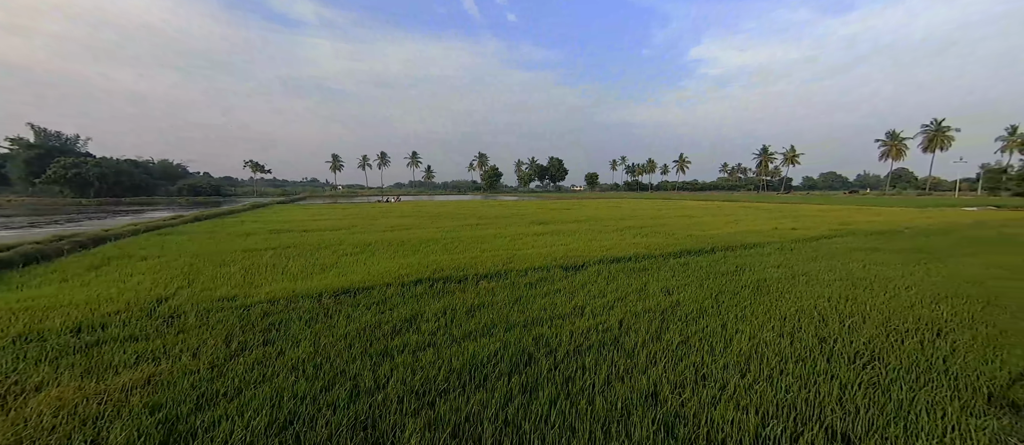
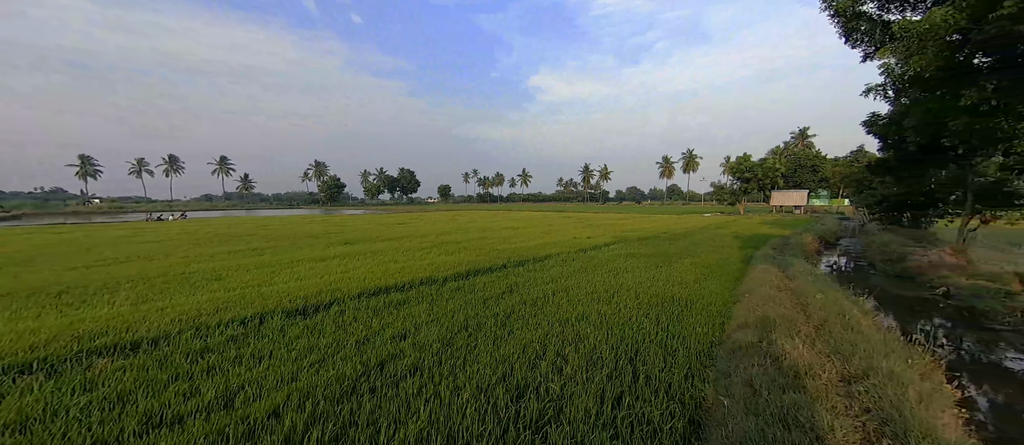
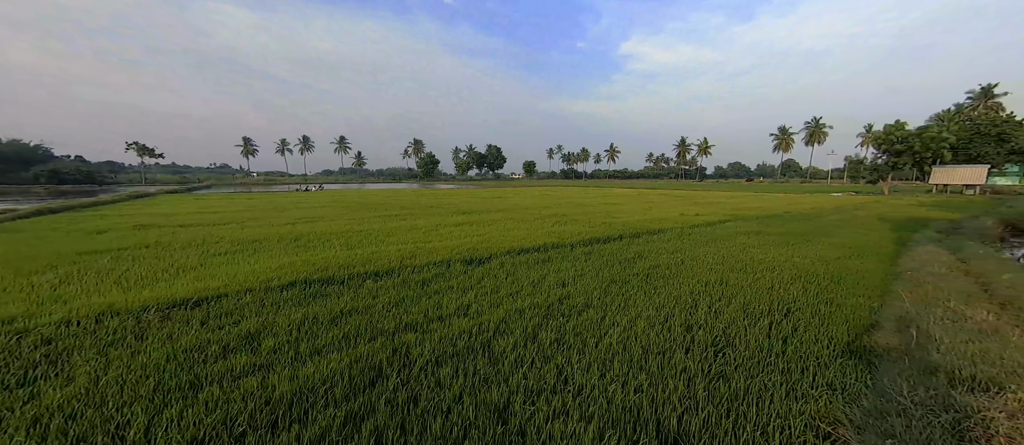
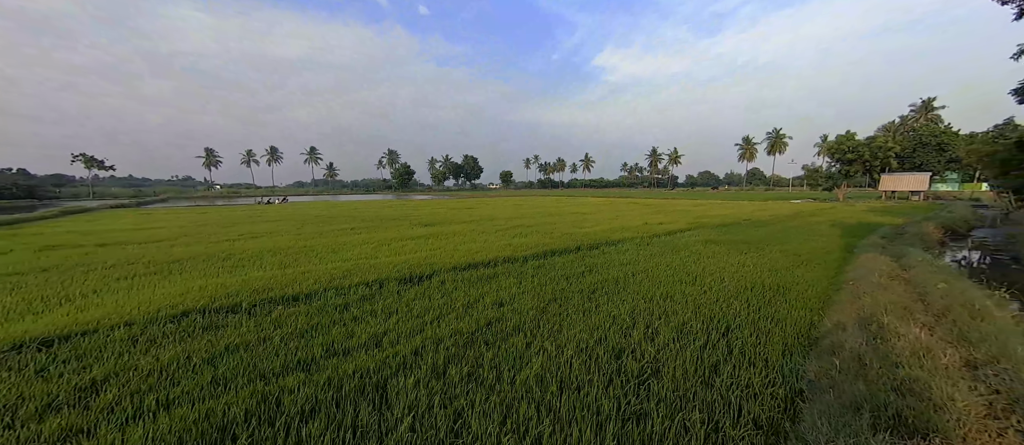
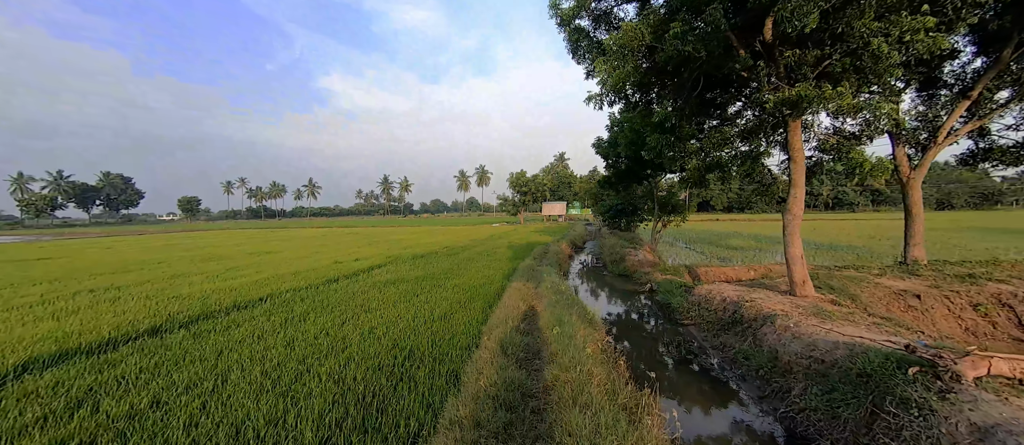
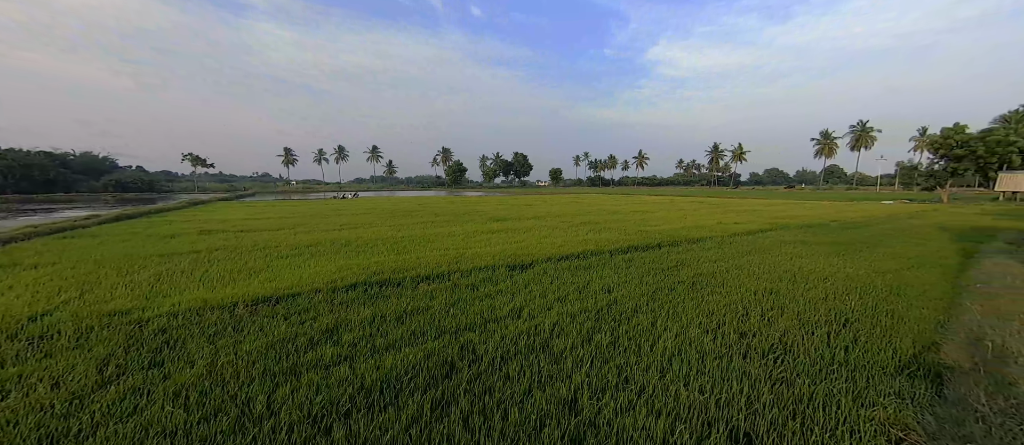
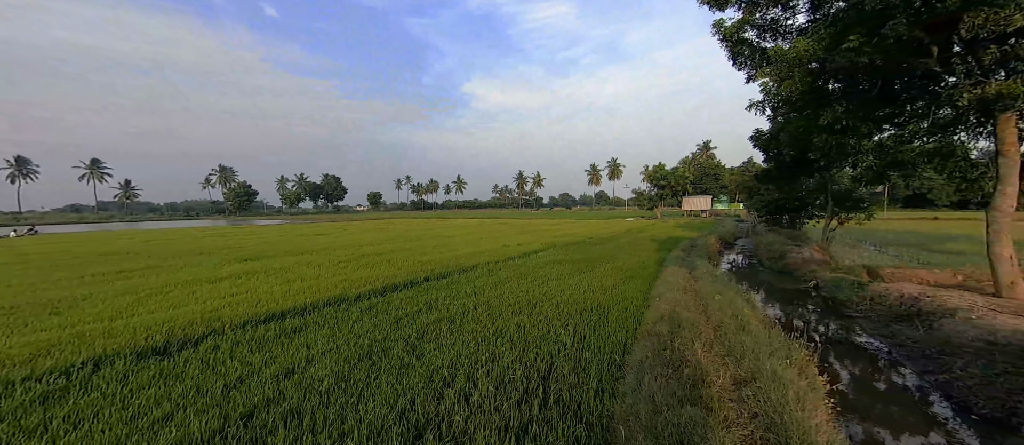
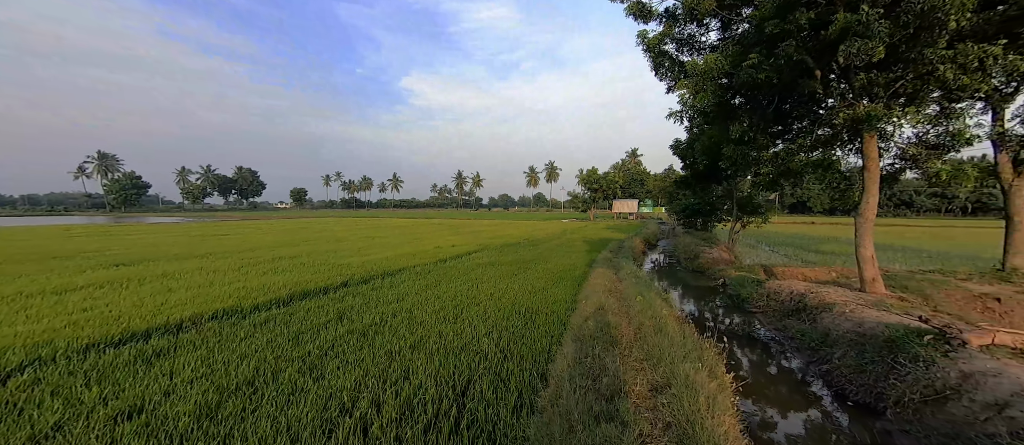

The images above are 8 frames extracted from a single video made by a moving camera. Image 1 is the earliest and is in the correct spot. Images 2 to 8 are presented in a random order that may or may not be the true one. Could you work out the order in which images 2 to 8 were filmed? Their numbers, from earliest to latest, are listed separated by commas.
6, 3, 4, 2, 7, 8, 5
